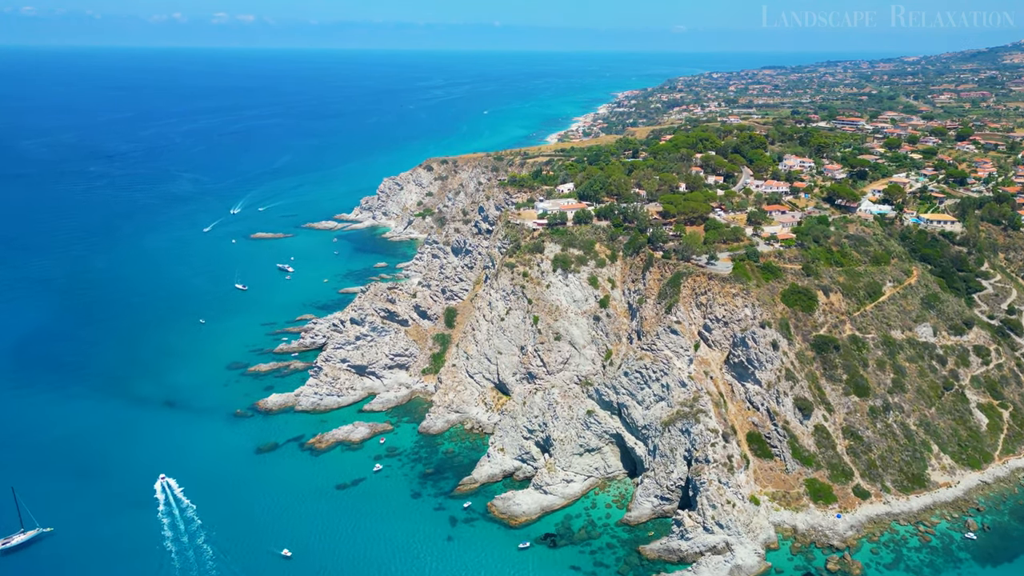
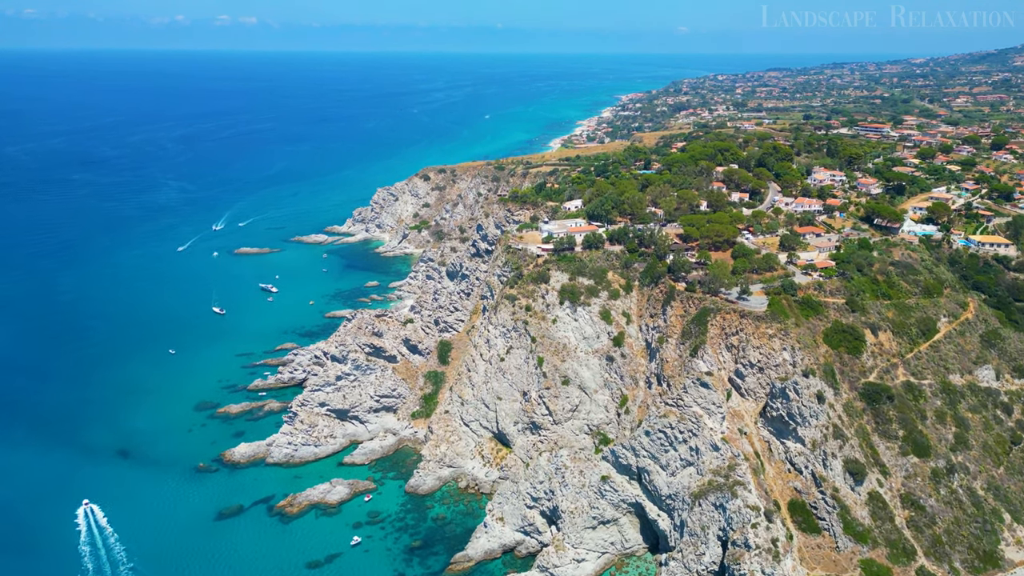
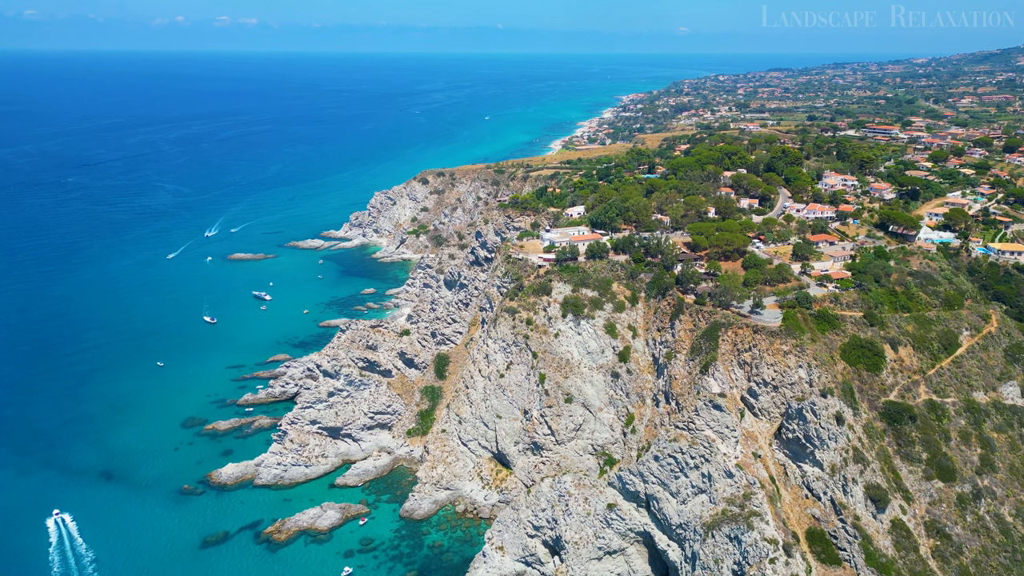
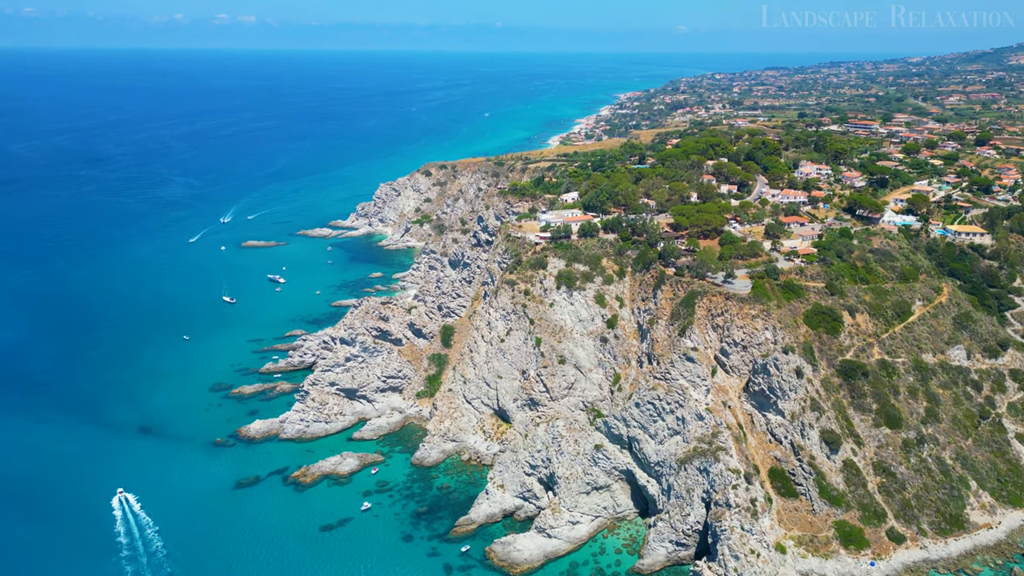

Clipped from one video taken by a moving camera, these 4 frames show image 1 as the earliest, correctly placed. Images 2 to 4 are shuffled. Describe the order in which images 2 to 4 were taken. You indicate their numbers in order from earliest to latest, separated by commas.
4, 2, 3
